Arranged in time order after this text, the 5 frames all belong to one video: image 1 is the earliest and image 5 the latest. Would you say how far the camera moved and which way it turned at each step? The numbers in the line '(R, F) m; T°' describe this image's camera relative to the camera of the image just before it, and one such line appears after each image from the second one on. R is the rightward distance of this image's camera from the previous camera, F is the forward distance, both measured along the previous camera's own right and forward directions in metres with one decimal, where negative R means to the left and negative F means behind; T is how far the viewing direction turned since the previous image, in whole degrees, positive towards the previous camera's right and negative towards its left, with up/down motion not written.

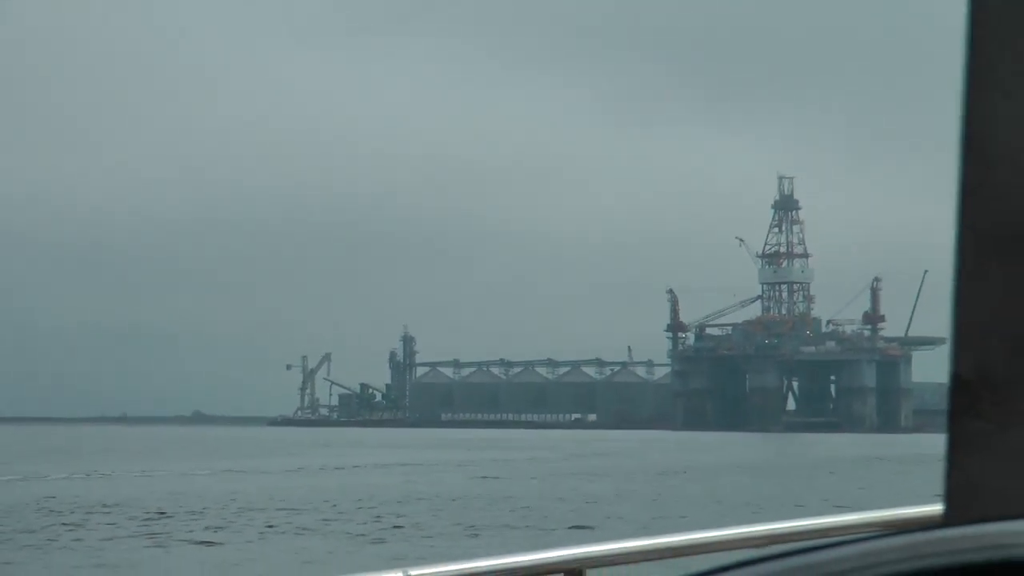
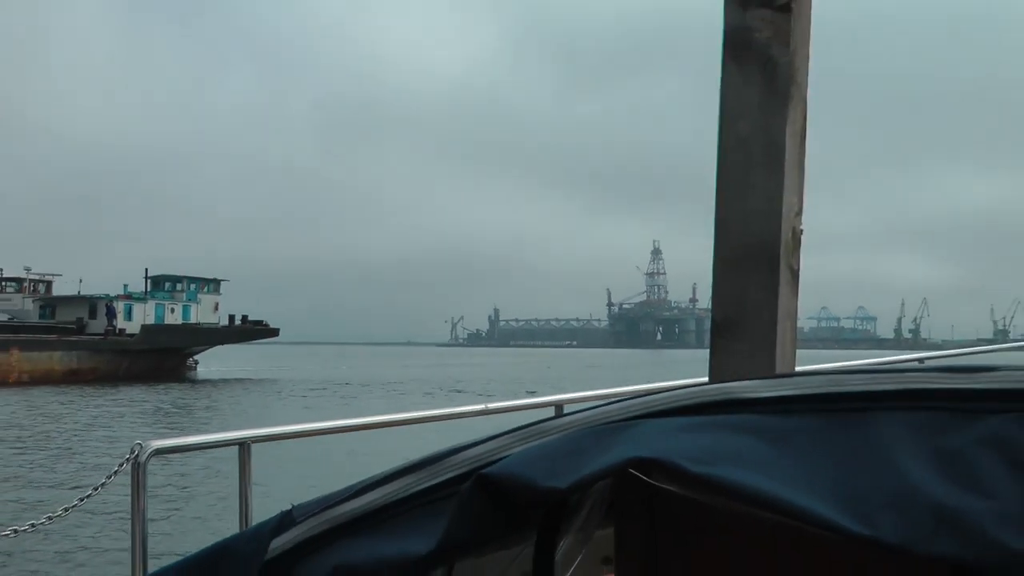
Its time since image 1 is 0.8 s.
(+0.3, -3.8) m; -3°
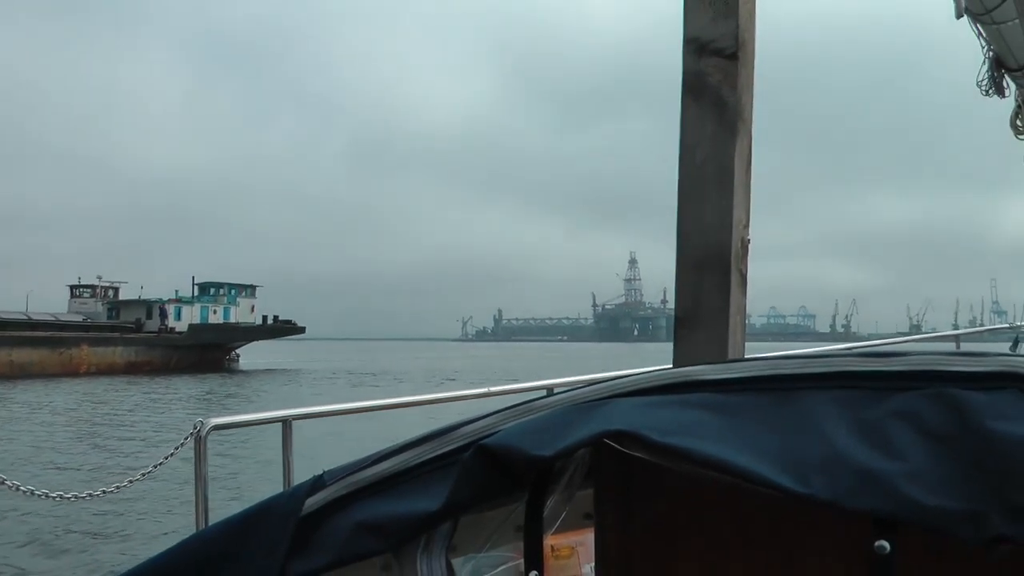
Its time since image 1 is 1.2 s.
(-0.1, -1.2) m; +1°
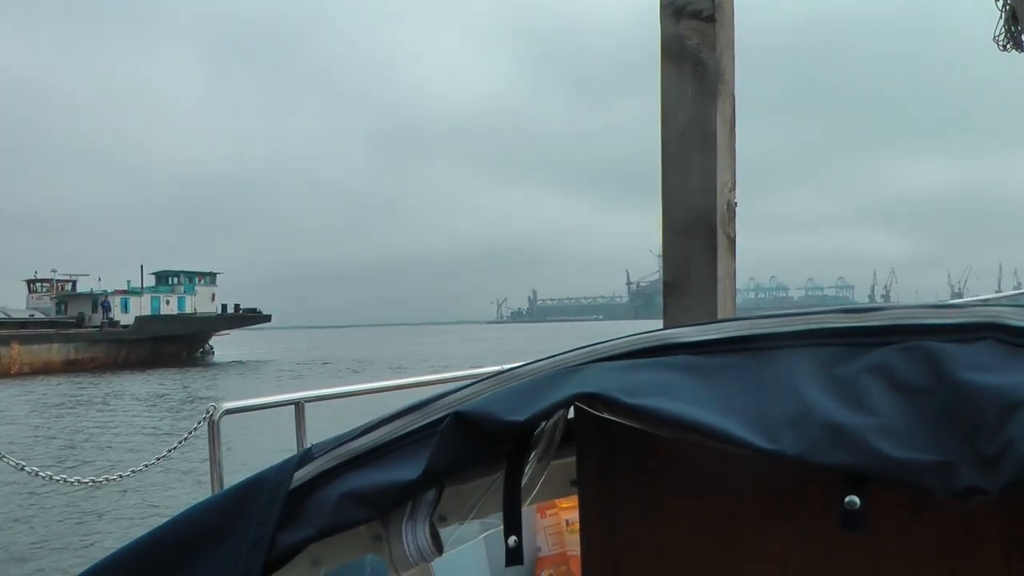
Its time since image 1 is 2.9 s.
(+0.8, 0.0) m; -5°
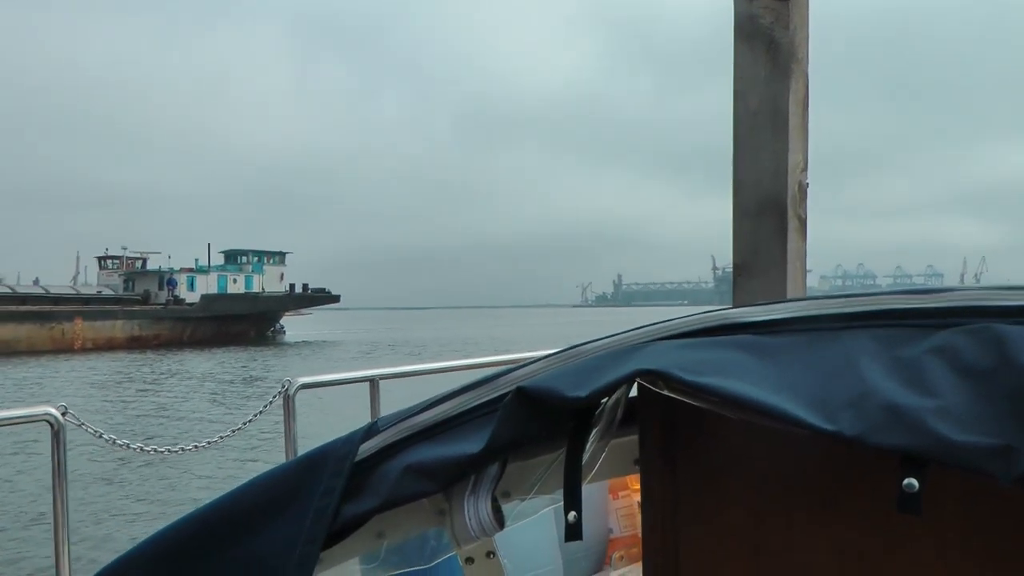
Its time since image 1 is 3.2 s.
(+0.3, 0.0) m; -5°
